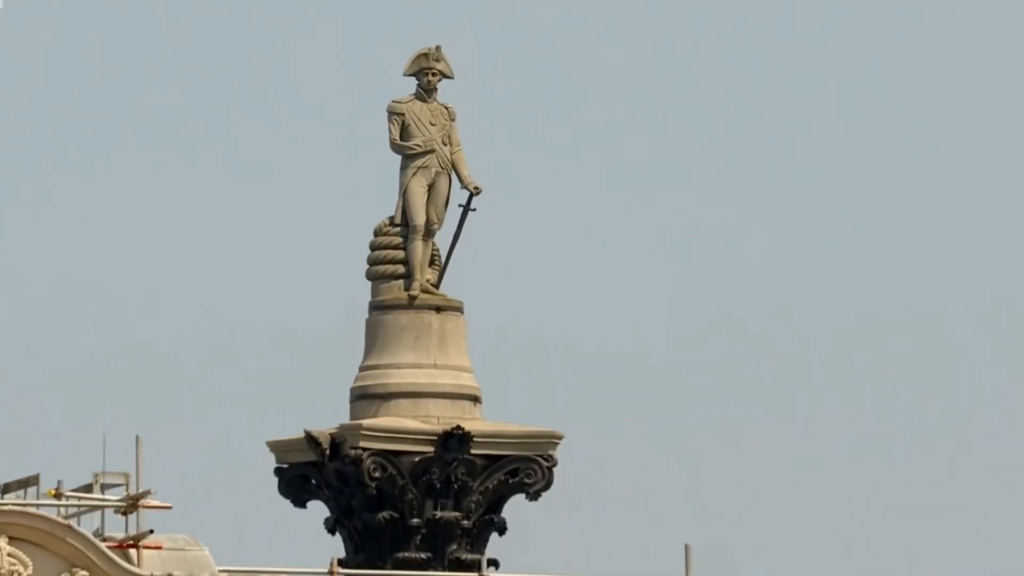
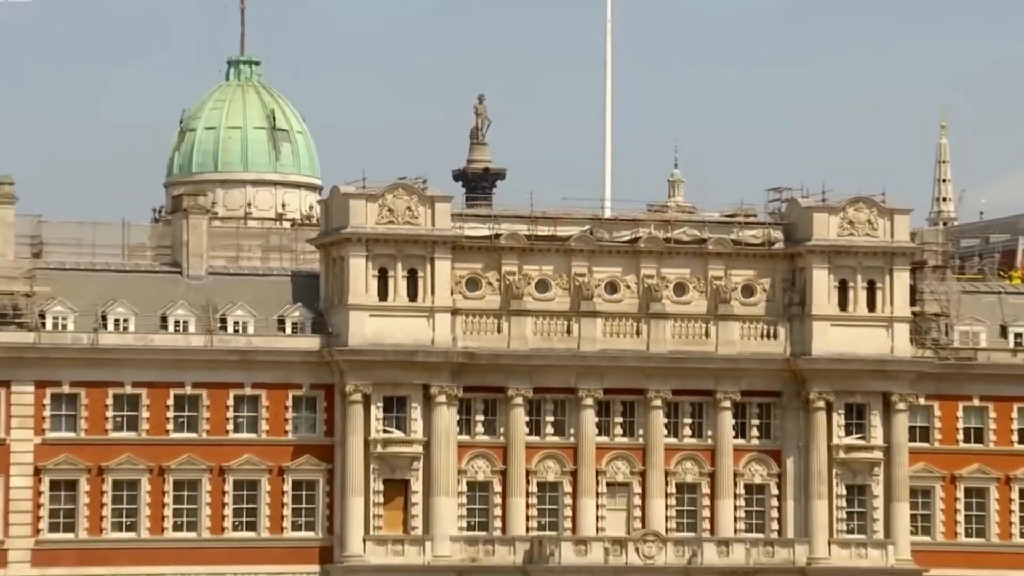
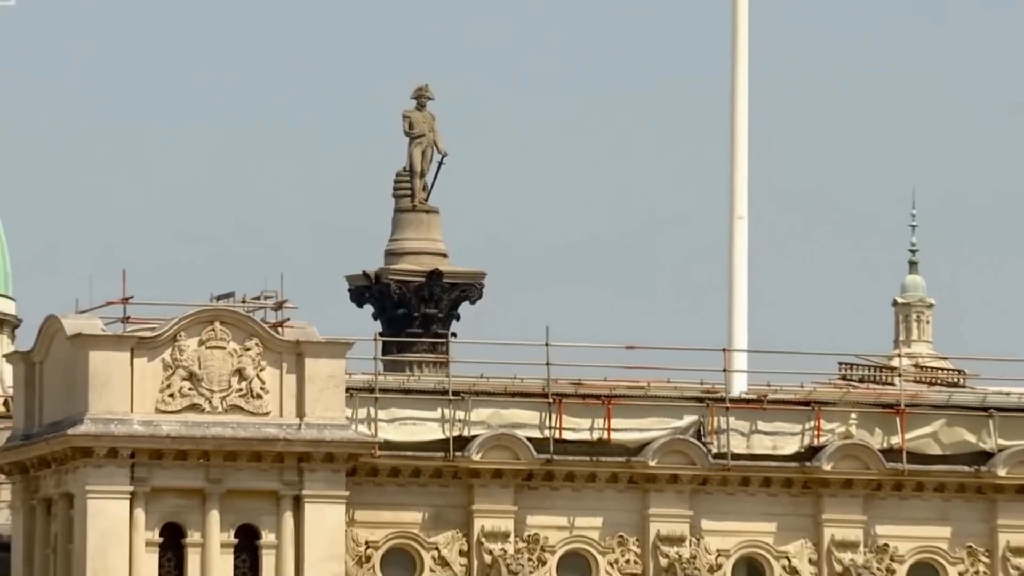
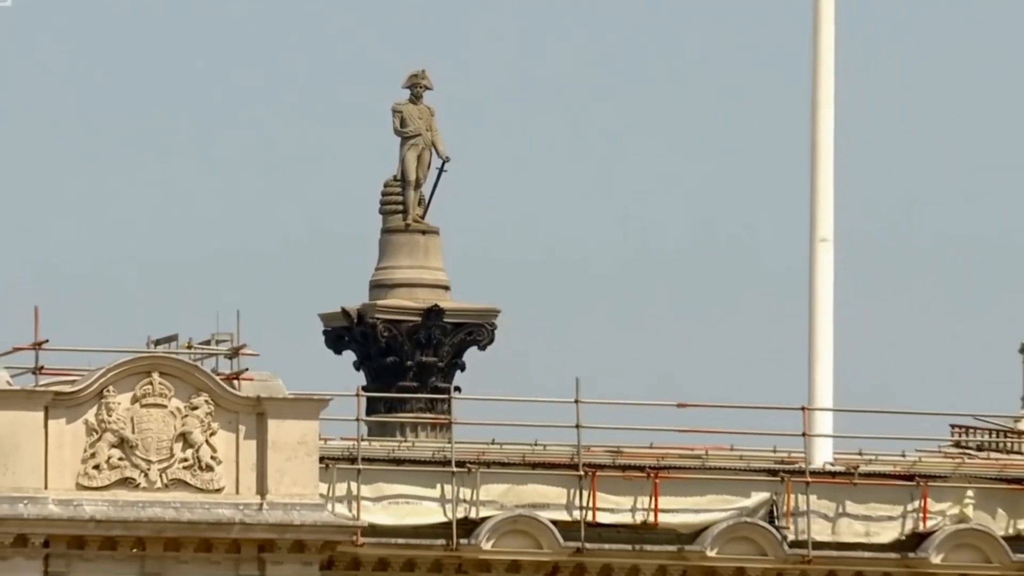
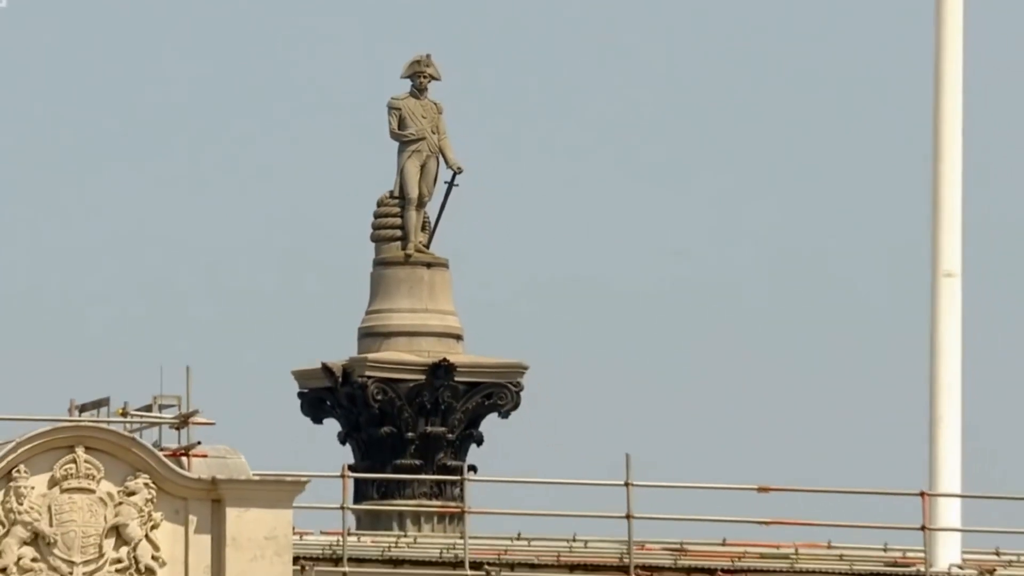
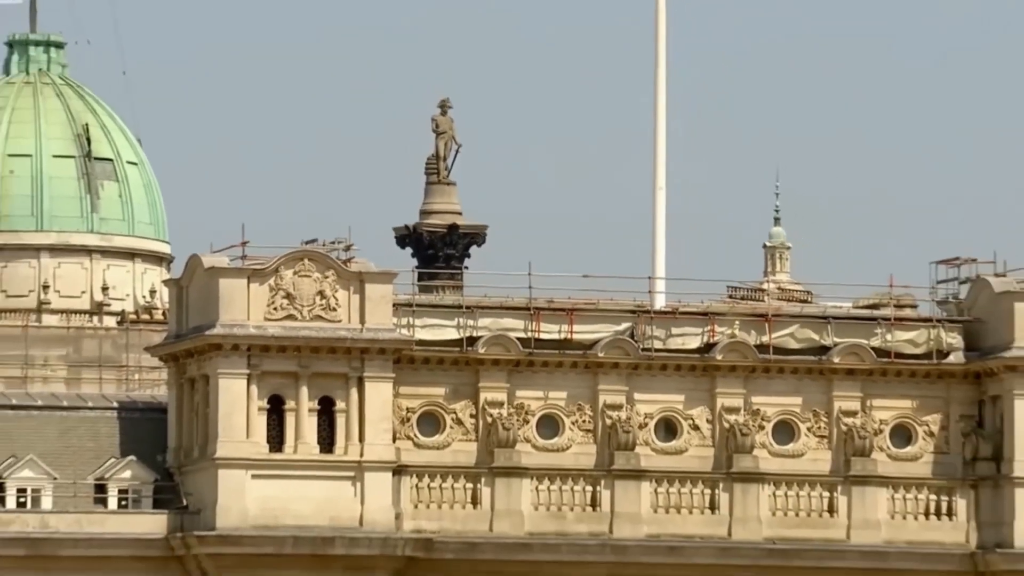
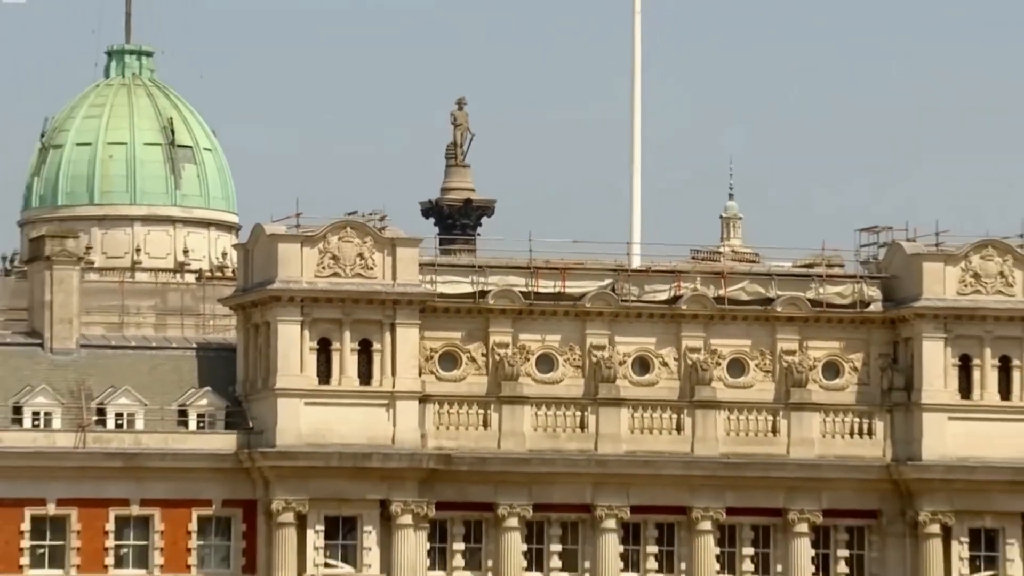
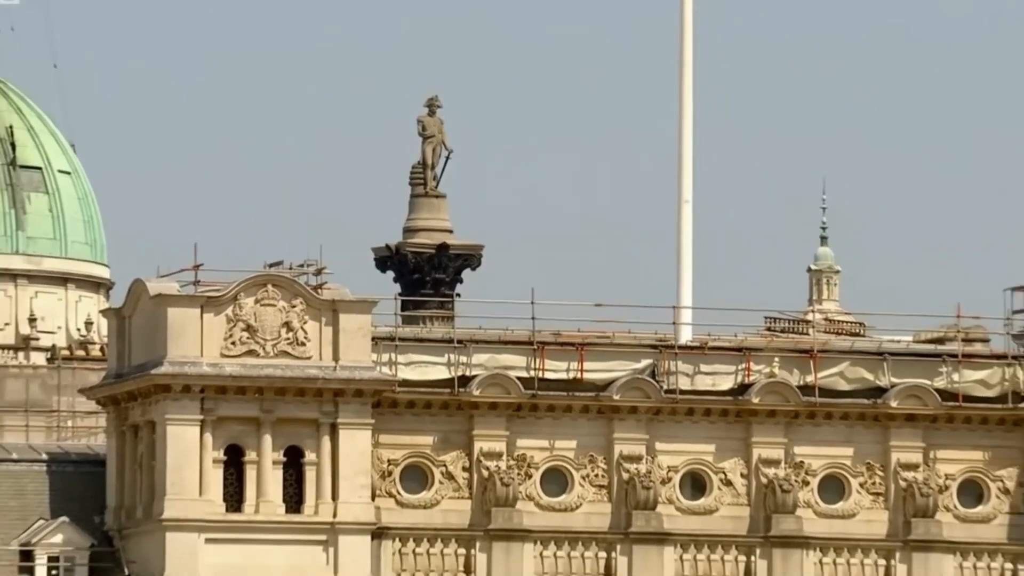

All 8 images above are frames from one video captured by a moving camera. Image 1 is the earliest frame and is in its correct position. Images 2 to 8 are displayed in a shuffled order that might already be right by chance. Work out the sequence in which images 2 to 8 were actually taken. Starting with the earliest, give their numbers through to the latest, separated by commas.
5, 4, 3, 8, 6, 7, 2
